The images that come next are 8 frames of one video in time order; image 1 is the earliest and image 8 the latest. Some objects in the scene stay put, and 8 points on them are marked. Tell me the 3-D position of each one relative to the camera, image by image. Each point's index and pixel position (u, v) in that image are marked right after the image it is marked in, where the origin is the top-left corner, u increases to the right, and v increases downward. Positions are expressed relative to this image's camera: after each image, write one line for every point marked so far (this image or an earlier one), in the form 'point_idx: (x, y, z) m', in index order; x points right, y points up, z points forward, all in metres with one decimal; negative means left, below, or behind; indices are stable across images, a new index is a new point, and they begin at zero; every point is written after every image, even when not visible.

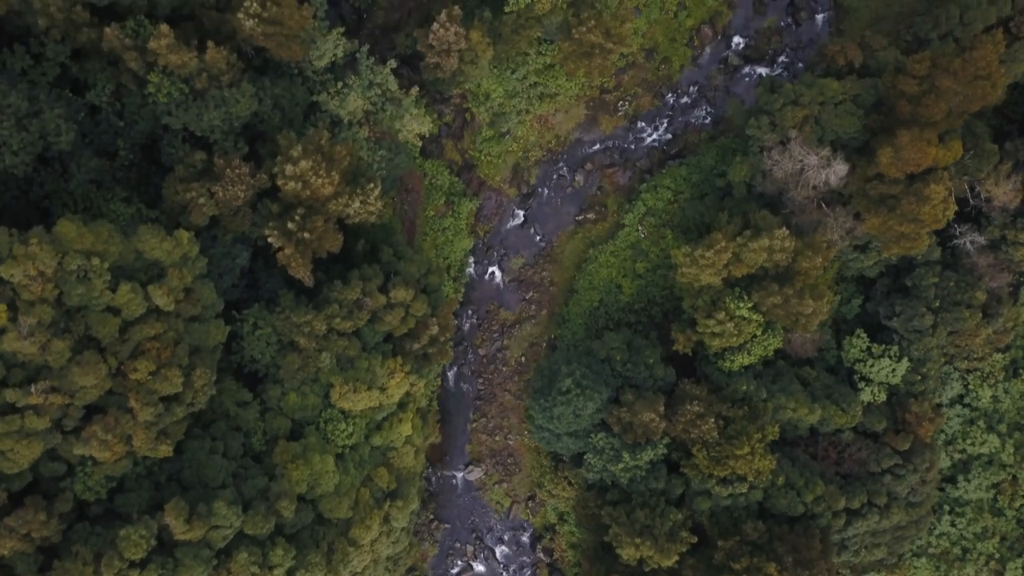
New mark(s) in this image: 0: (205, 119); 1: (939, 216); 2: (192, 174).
0: (-5.7, +3.1, +15.0) m
1: (+9.2, +1.5, +17.4) m
2: (-6.0, +2.1, +15.1) m
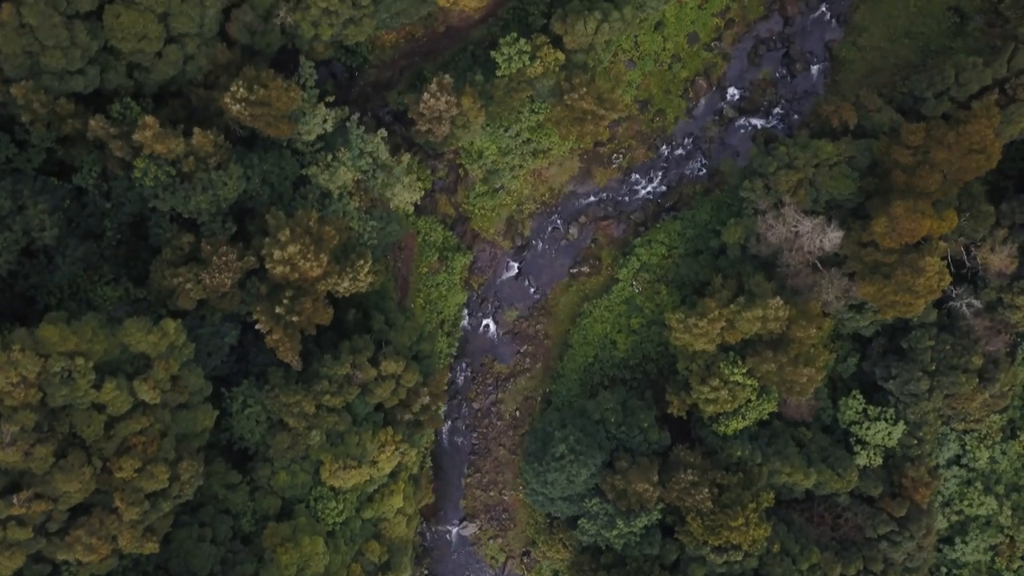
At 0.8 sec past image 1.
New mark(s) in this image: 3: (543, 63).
0: (-5.9, +1.6, +14.9) m
1: (+9.0, 0.0, +17.2) m
2: (-6.2, +0.6, +15.0) m
3: (+0.7, +5.3, +19.0) m
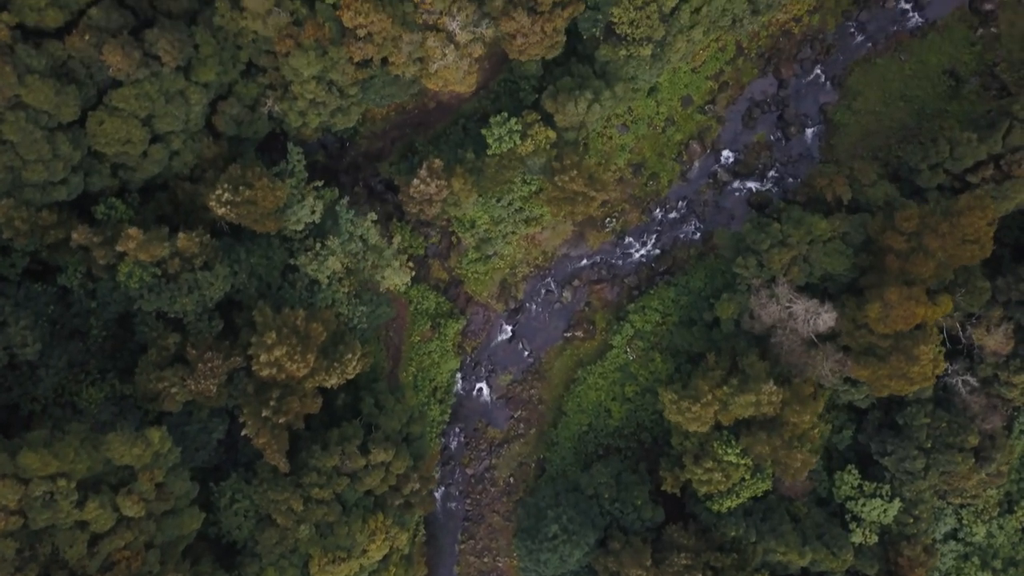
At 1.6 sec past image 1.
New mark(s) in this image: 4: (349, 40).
0: (-6.1, -0.3, +14.8) m
1: (+8.8, -1.8, +17.0) m
2: (-6.4, -1.3, +14.8) m
3: (+0.5, +3.5, +18.8) m
4: (-3.2, +4.8, +15.7) m
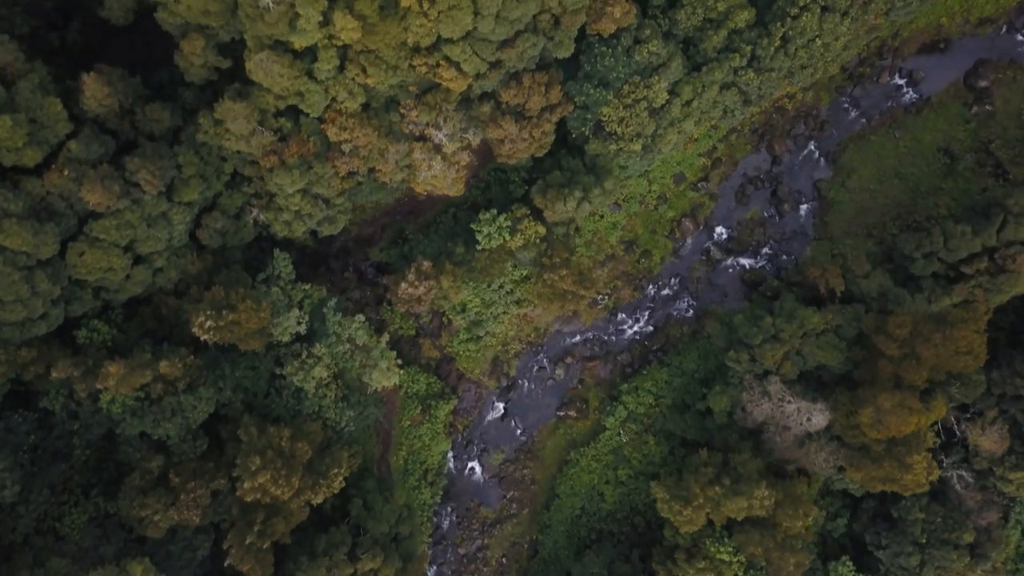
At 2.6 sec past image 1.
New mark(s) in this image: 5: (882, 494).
0: (-6.4, -2.5, +14.6) m
1: (+8.6, -4.0, +16.9) m
2: (-6.6, -3.6, +14.7) m
3: (+0.3, +1.3, +18.7) m
4: (-3.4, +2.5, +15.5) m
5: (+9.1, -5.1, +19.9) m
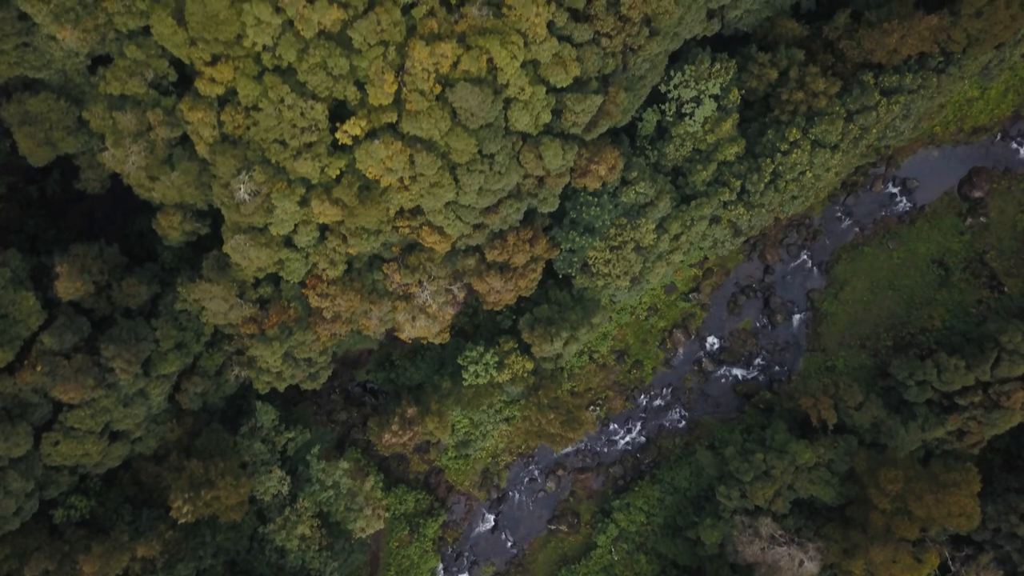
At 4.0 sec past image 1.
0: (-6.6, -5.7, +14.4) m
1: (+8.3, -7.1, +16.6) m
2: (-6.9, -6.7, +14.4) m
3: (0.0, -1.9, +18.4) m
4: (-3.7, -0.6, +15.3) m
5: (+8.8, -8.2, +19.6) m
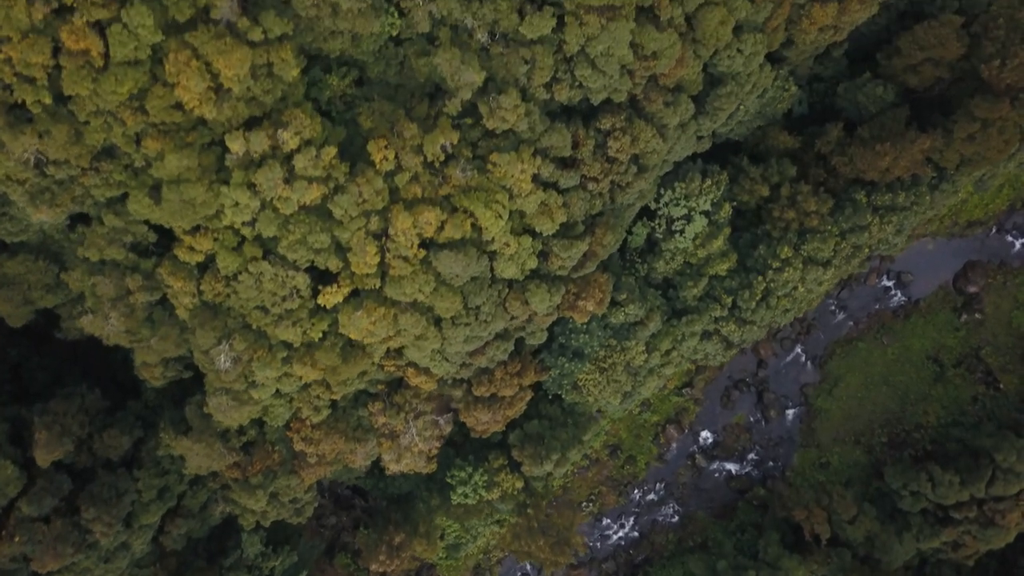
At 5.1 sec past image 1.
0: (-6.9, -8.3, +14.2) m
1: (+8.1, -9.7, +16.4) m
2: (-7.1, -9.4, +14.3) m
3: (-0.3, -4.5, +18.2) m
4: (-3.9, -3.2, +15.1) m
5: (+8.6, -10.8, +19.5) m
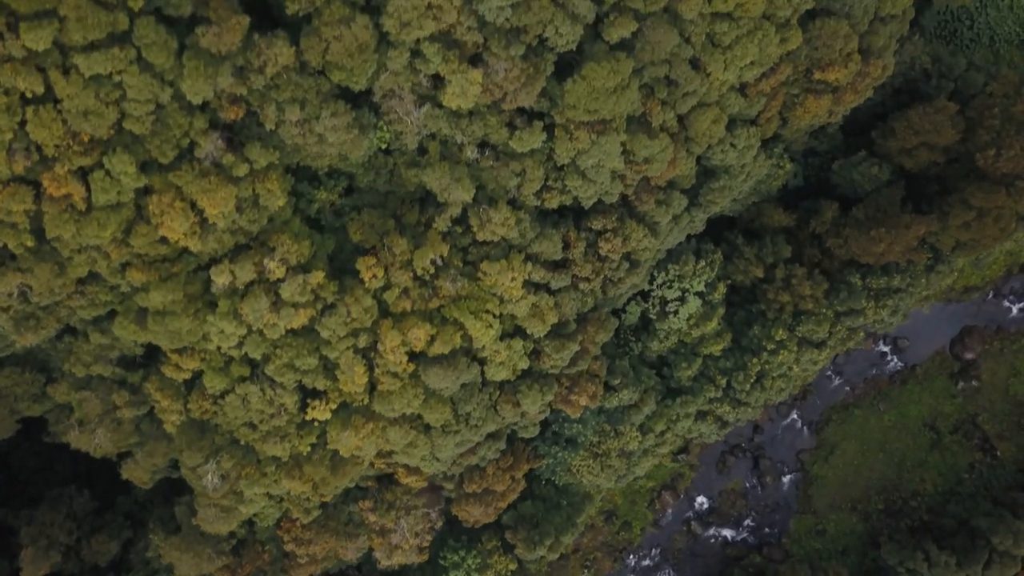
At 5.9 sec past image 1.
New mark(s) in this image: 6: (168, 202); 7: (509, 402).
0: (-7.0, -10.2, +14.1) m
1: (+7.9, -11.5, +16.3) m
2: (-7.3, -11.2, +14.1) m
3: (-0.4, -6.3, +18.1) m
4: (-4.1, -5.1, +15.0) m
5: (+8.5, -12.6, +19.3) m
6: (-4.4, +1.1, +10.3) m
7: (-0.1, -2.0, +14.2) m
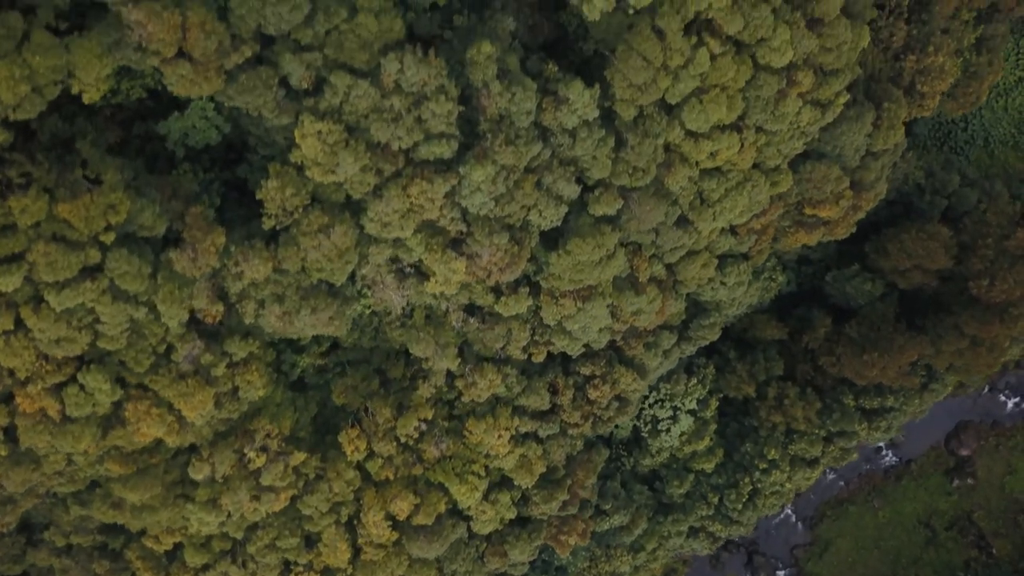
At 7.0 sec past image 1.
0: (-7.2, -12.8, +13.9) m
1: (+7.7, -14.1, +16.1) m
2: (-7.5, -13.8, +14.0) m
3: (-0.6, -8.9, +17.9) m
4: (-4.3, -7.7, +14.8) m
5: (+8.3, -15.2, +19.2) m
6: (-4.6, -1.5, +10.1) m
7: (-0.3, -4.6, +14.0) m
